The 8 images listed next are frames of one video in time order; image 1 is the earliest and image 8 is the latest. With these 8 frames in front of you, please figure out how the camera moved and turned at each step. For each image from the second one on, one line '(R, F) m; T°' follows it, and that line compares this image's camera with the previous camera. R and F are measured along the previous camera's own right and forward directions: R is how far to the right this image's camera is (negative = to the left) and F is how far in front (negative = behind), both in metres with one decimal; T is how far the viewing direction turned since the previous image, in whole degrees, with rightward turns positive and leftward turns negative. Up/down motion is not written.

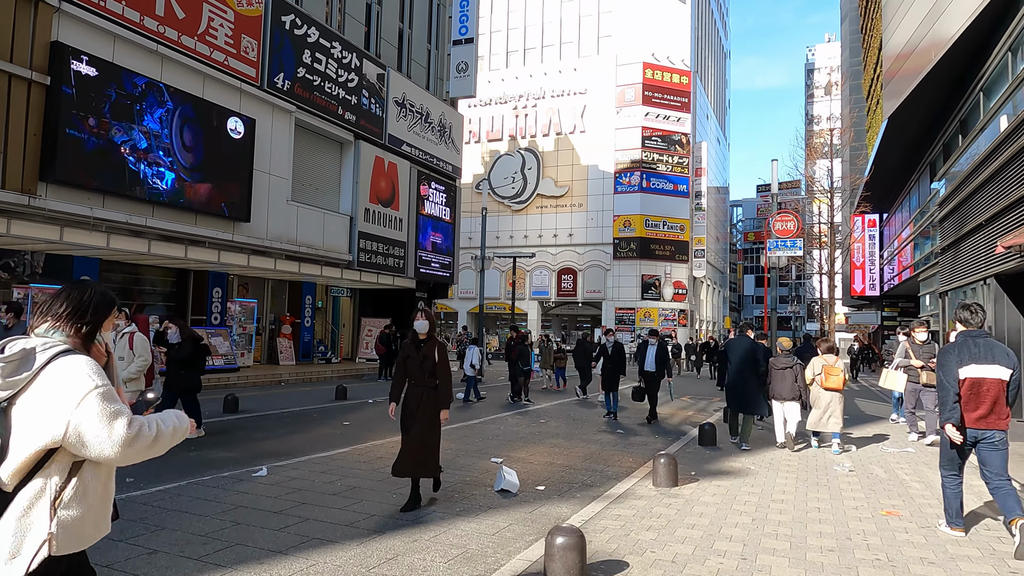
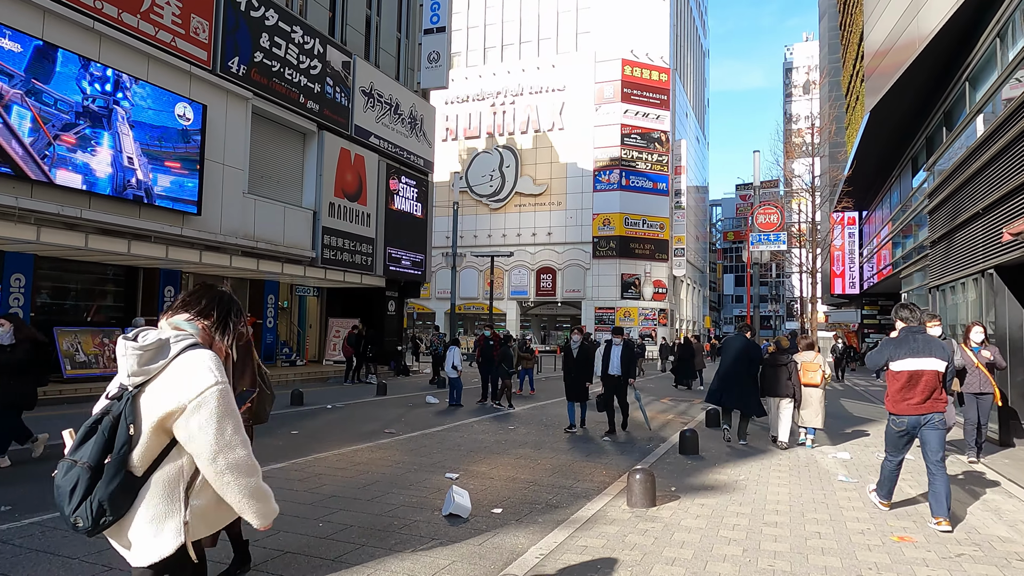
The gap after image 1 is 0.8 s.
(+0.3, +0.9) m; +2°
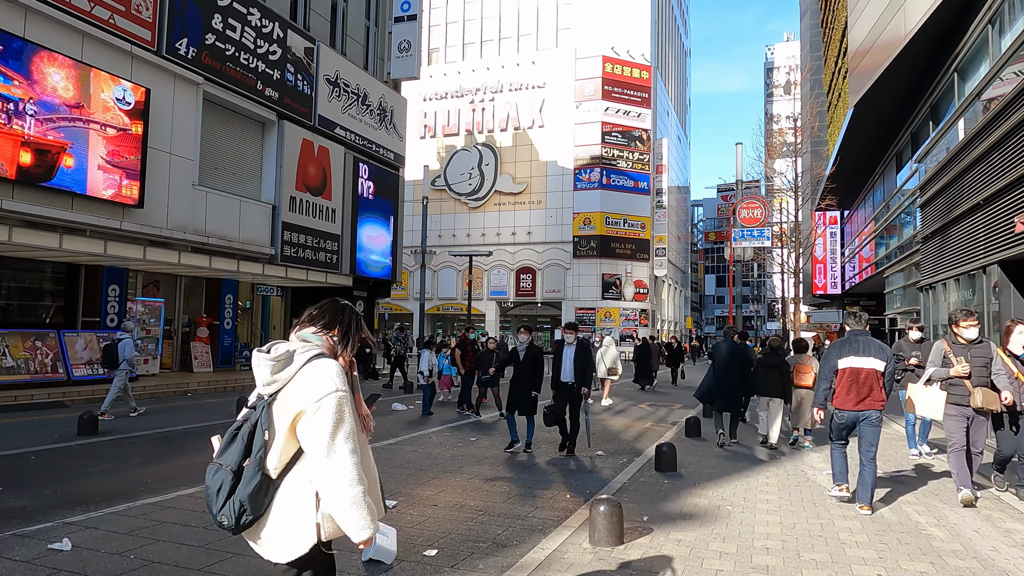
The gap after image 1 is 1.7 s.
(+0.3, +1.0) m; +1°
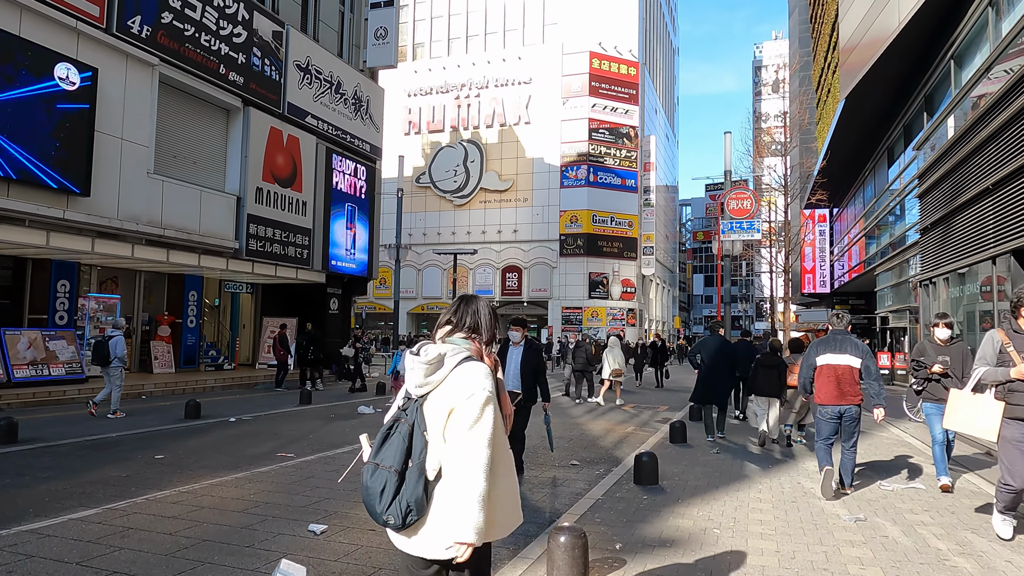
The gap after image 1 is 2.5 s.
(+0.3, +0.9) m; +1°
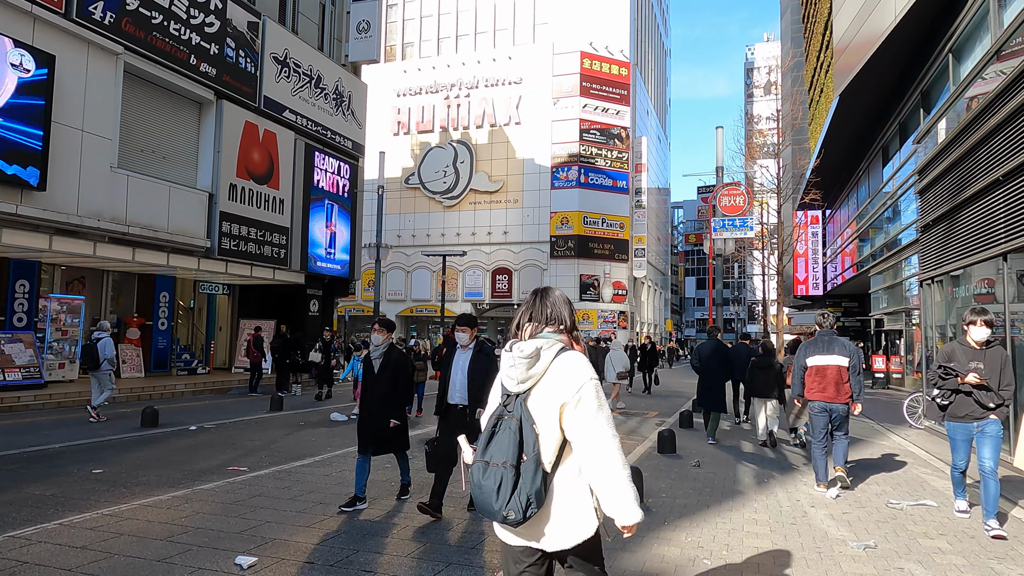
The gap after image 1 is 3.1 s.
(+0.2, +0.6) m; +1°
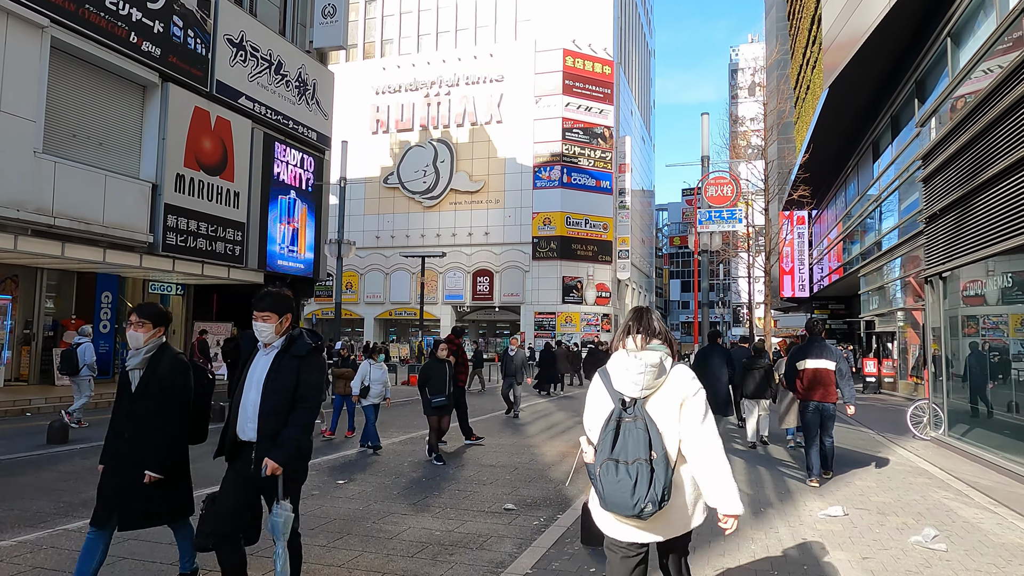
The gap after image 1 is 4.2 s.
(+0.3, +1.2) m; +1°
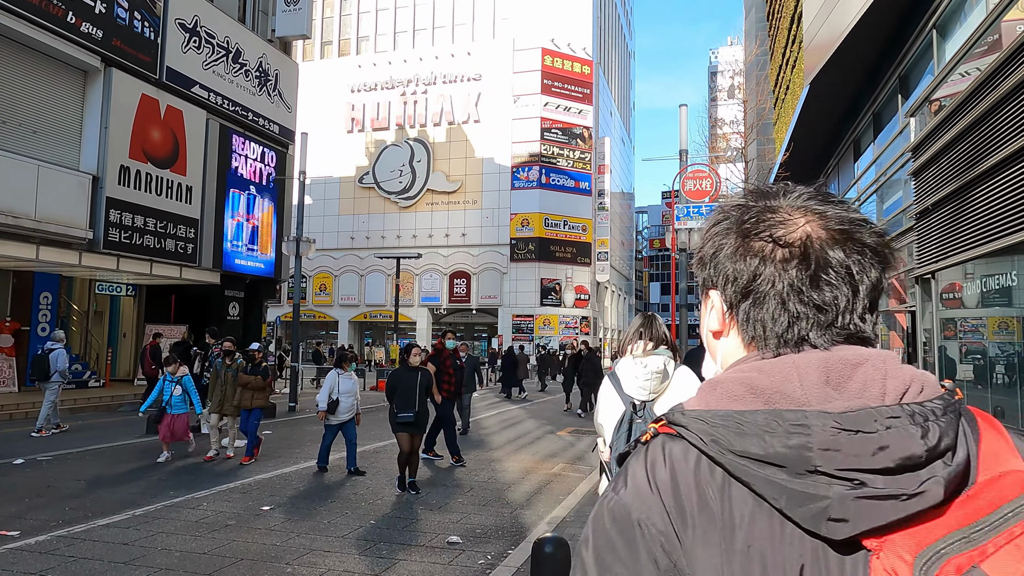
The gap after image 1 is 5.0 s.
(+0.3, +0.8) m; +2°
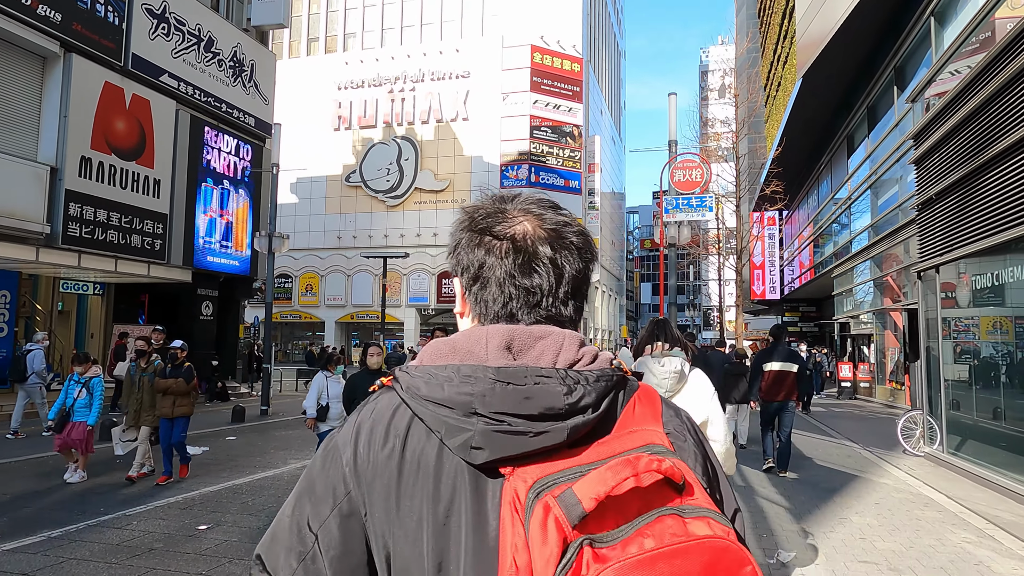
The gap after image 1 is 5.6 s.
(+0.2, +0.6) m; +1°
